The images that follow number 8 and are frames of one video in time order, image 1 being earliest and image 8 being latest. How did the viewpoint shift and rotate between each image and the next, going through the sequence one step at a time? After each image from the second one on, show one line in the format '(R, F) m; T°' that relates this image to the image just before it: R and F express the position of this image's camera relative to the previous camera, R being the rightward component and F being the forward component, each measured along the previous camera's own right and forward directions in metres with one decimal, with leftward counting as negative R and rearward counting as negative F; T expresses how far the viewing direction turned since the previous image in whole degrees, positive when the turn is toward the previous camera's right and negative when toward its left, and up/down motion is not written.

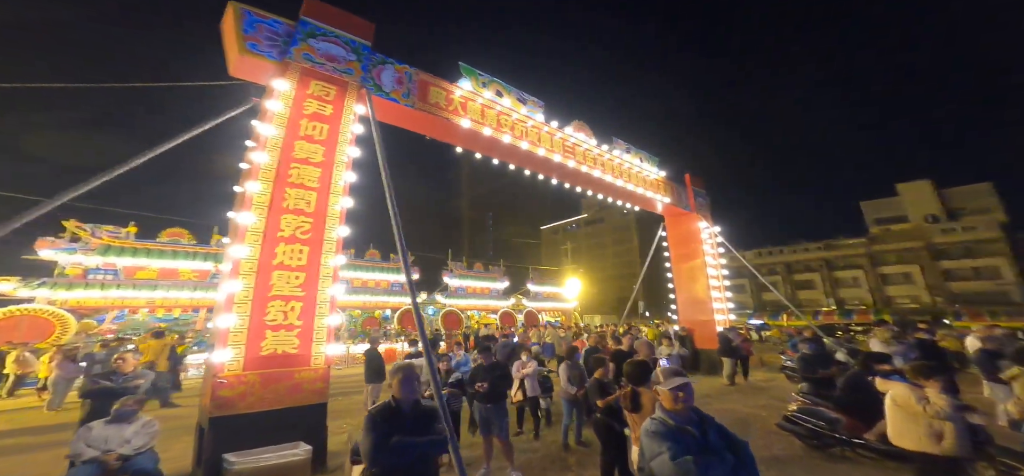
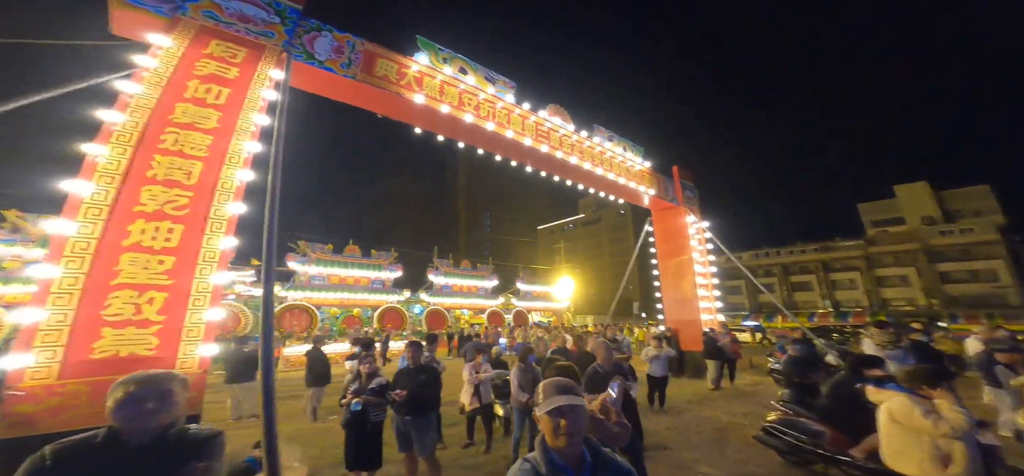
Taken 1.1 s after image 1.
(+0.7, +0.6) m; 0°
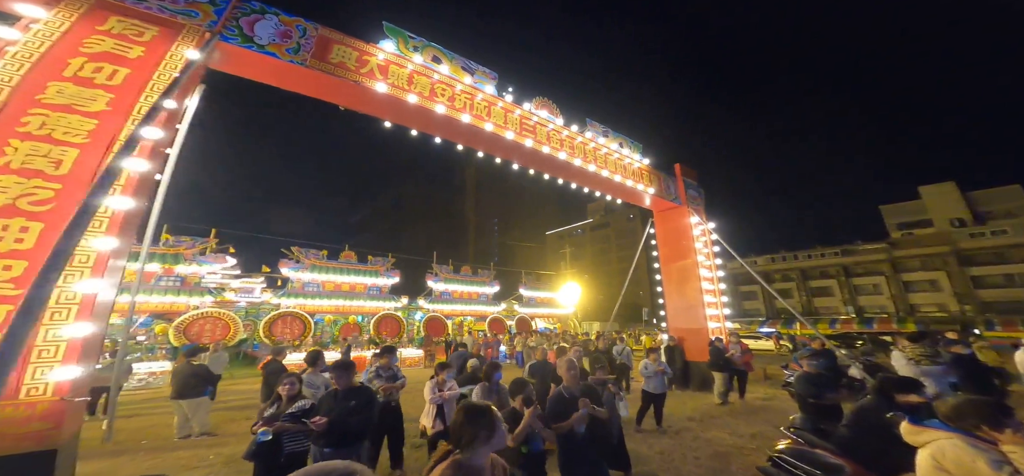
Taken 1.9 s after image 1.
(+0.6, +0.6) m; -2°
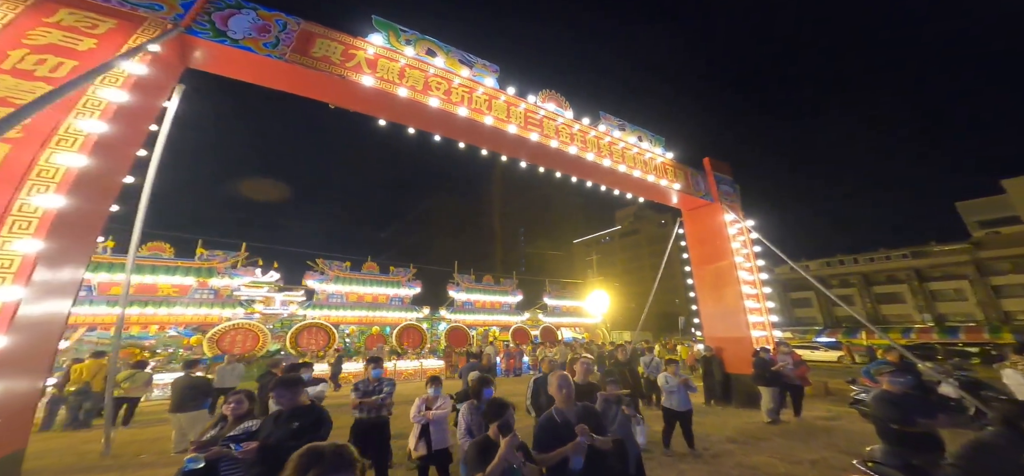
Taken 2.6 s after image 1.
(+0.5, +0.6) m; -5°
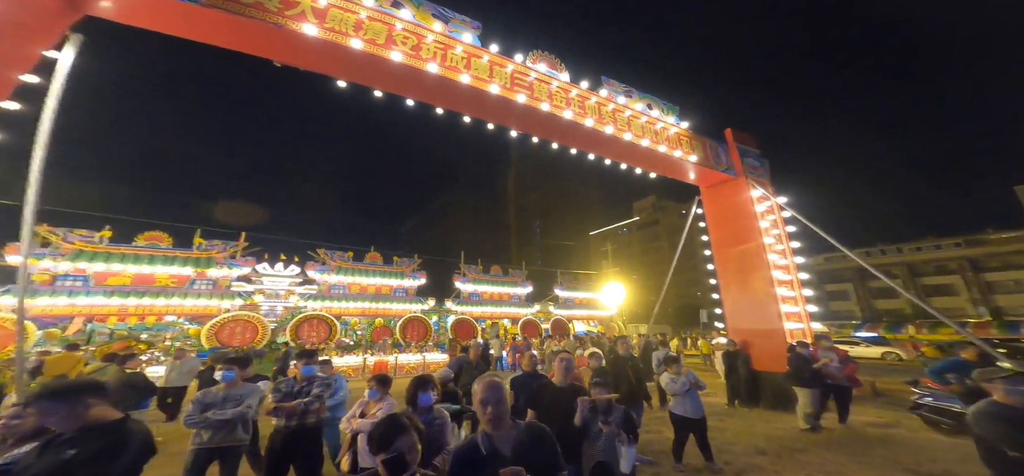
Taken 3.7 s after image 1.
(+0.6, +0.9) m; -3°
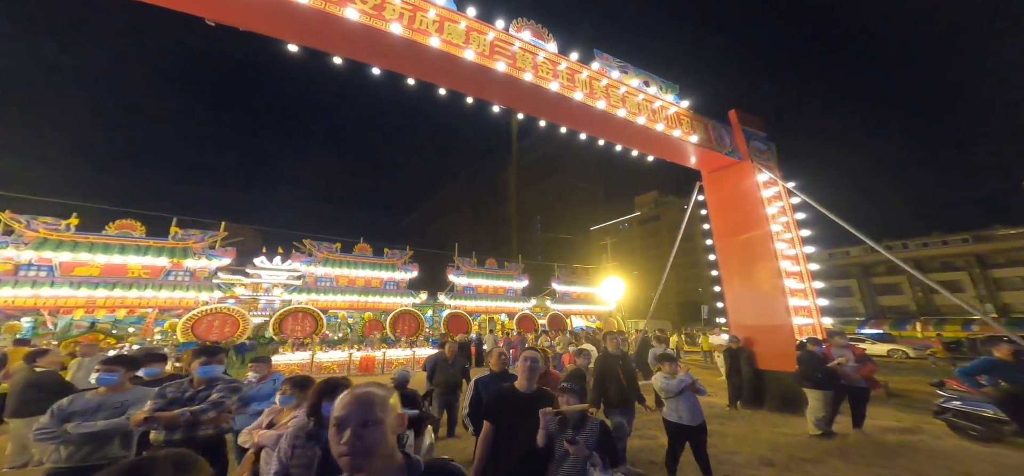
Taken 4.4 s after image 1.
(+0.4, +0.6) m; 0°
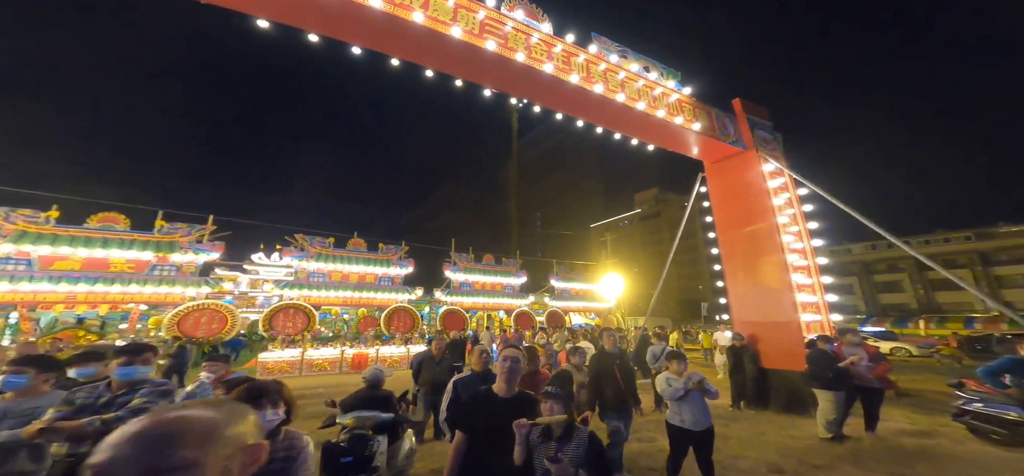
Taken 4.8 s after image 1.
(+0.1, +0.4) m; 0°
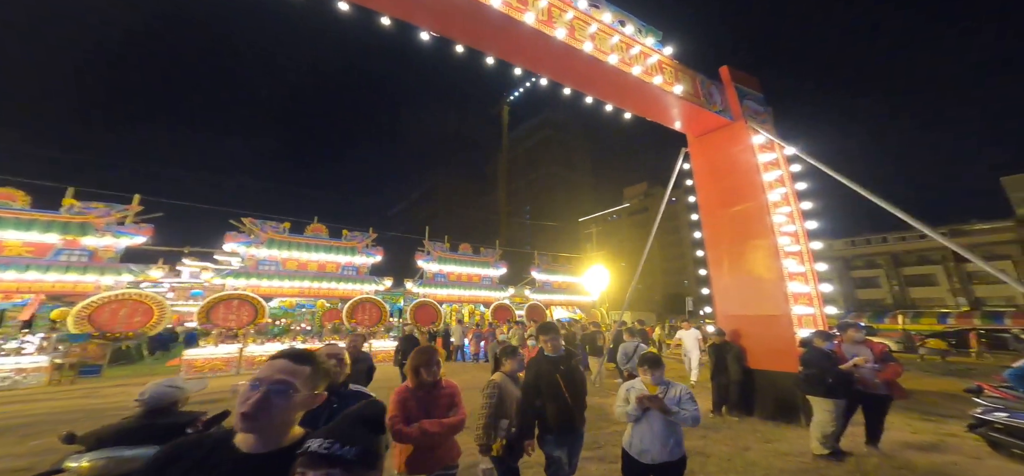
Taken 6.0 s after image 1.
(+0.7, +1.1) m; +2°
